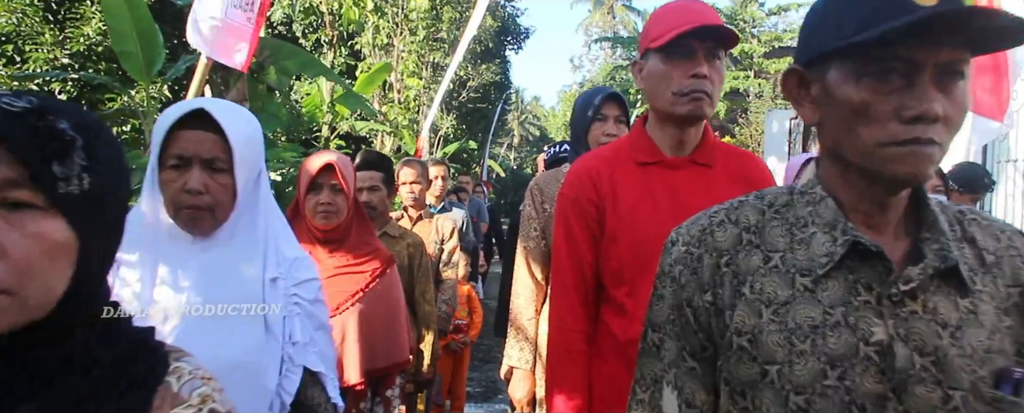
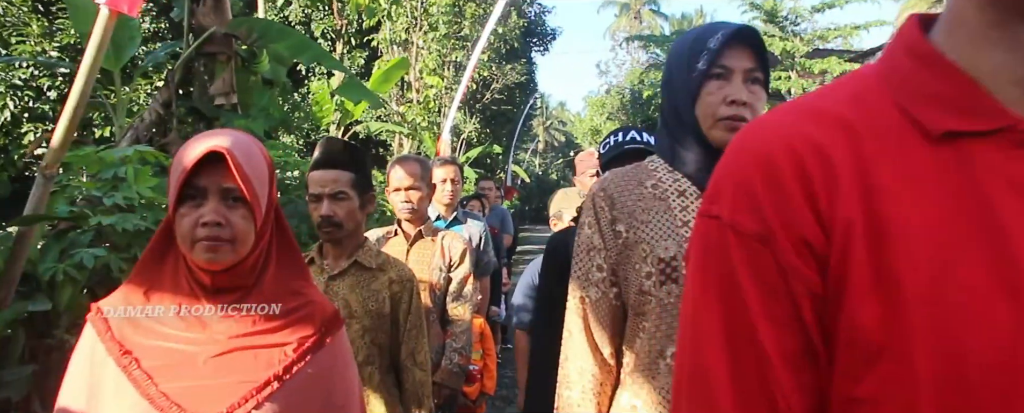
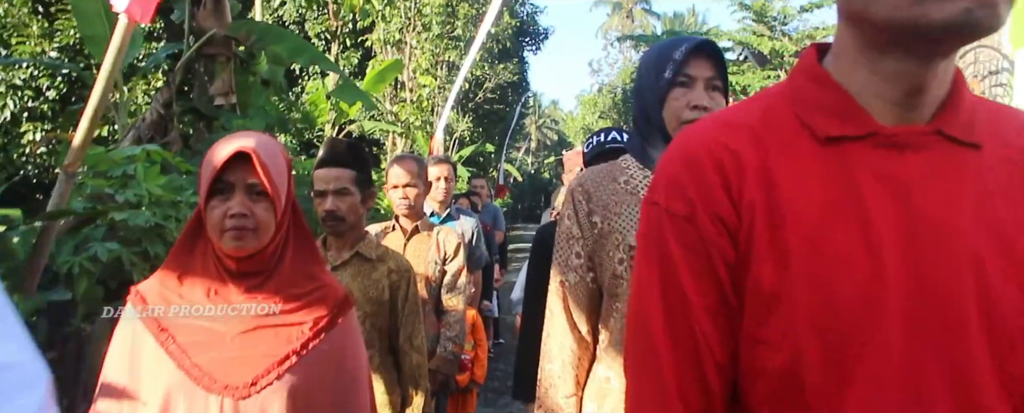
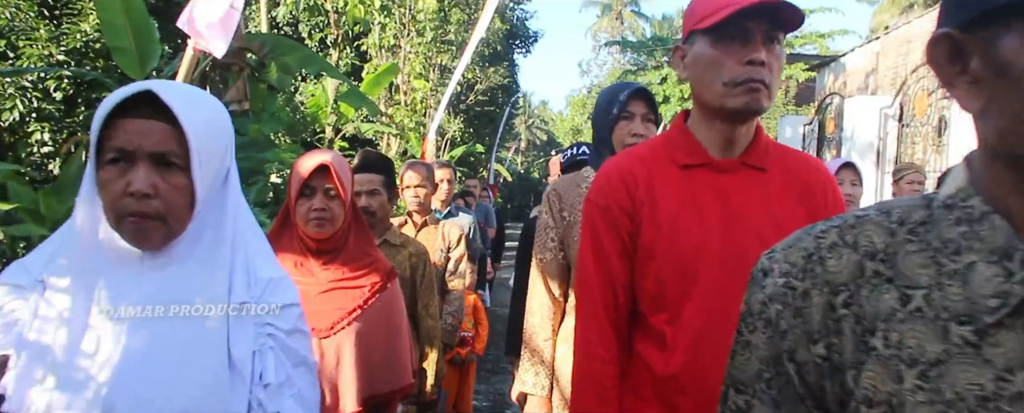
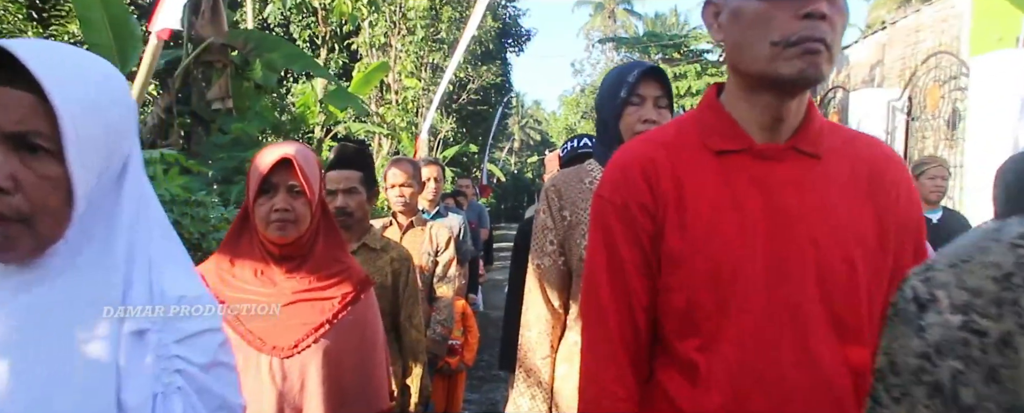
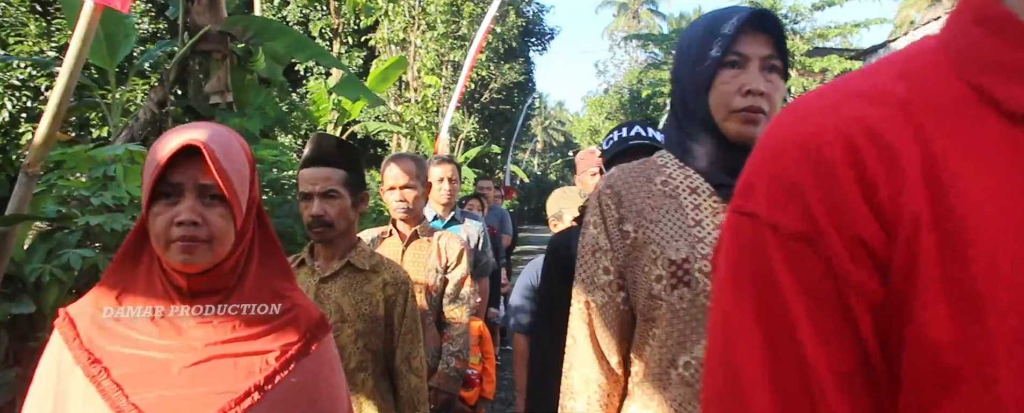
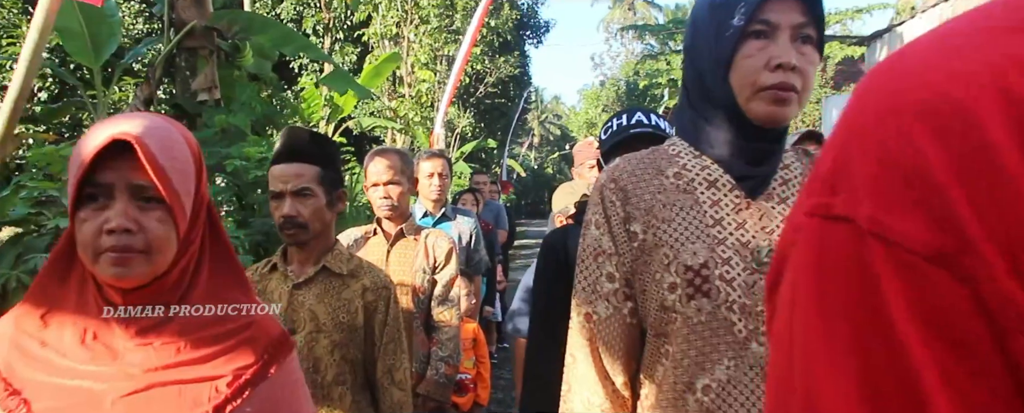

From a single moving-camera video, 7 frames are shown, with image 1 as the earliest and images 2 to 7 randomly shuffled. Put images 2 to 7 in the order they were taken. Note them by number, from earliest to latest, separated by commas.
4, 5, 3, 2, 6, 7
